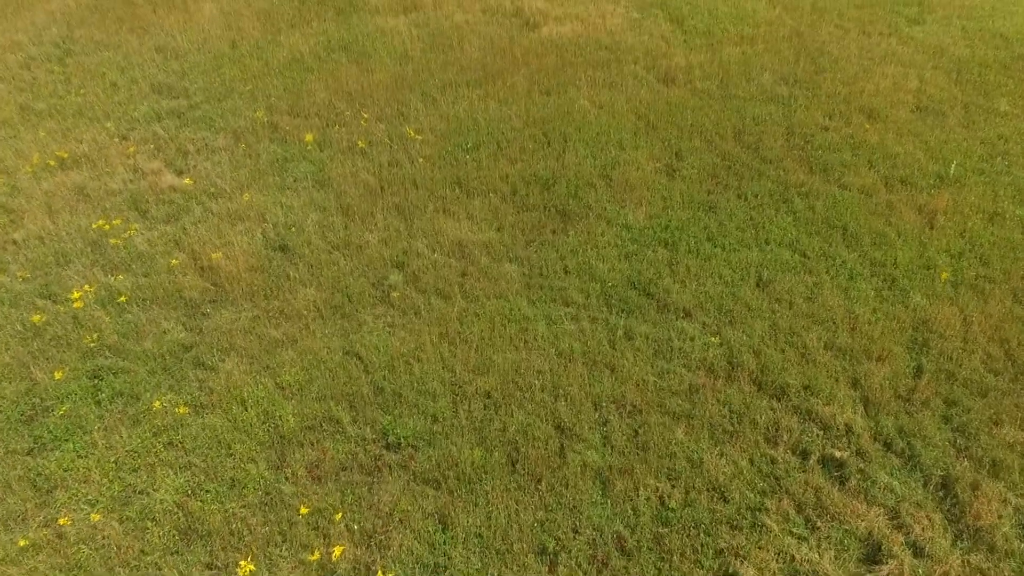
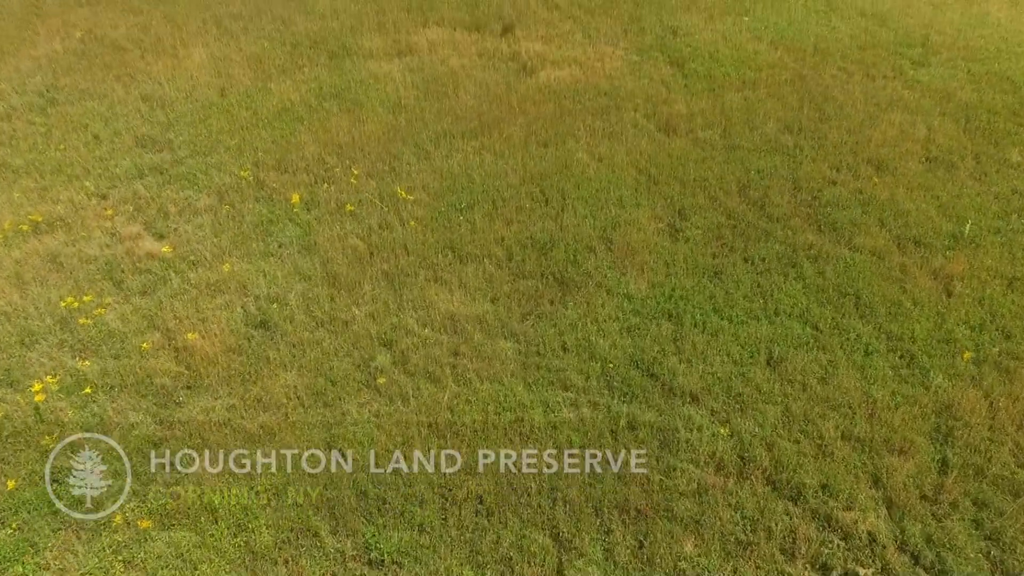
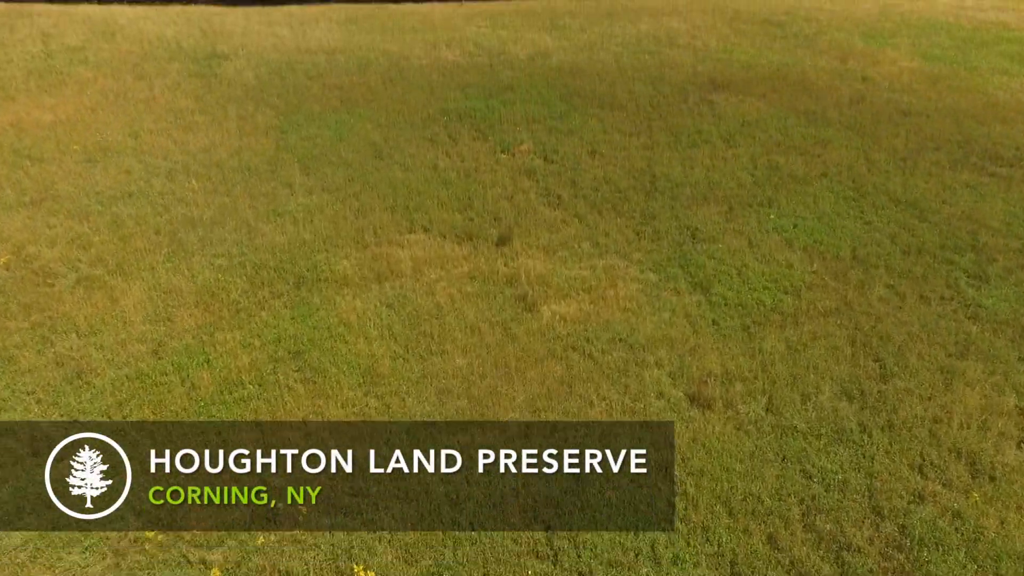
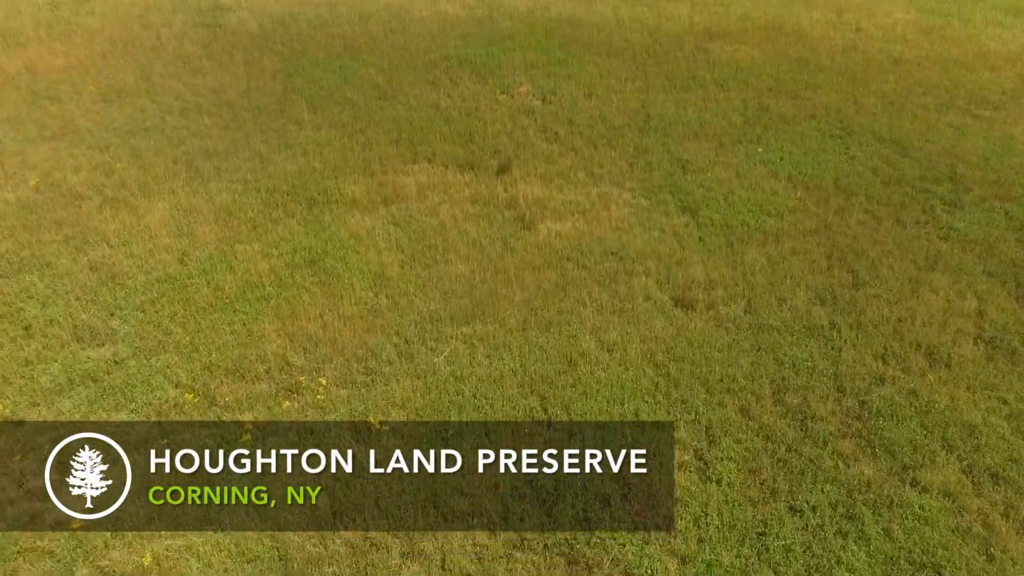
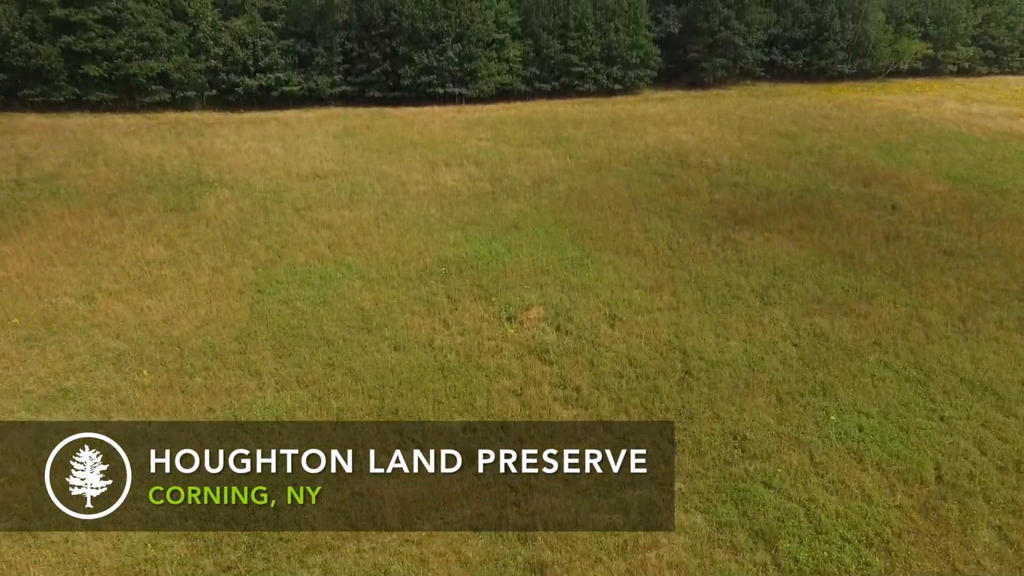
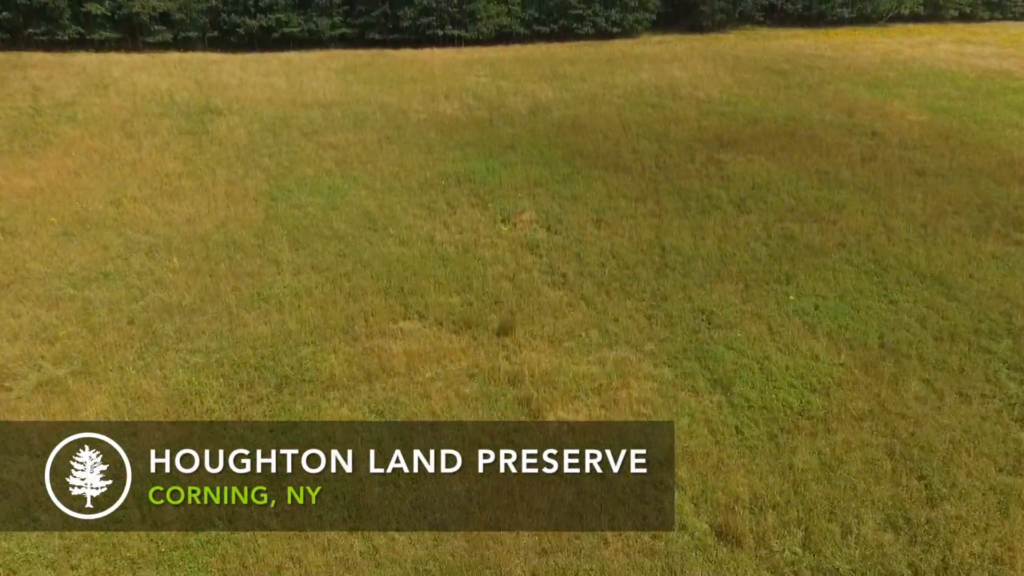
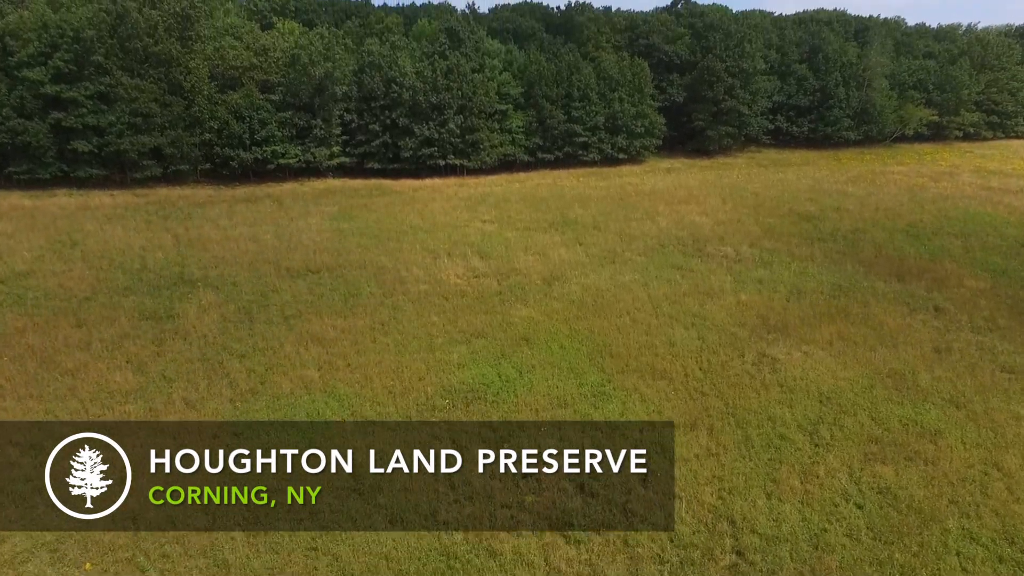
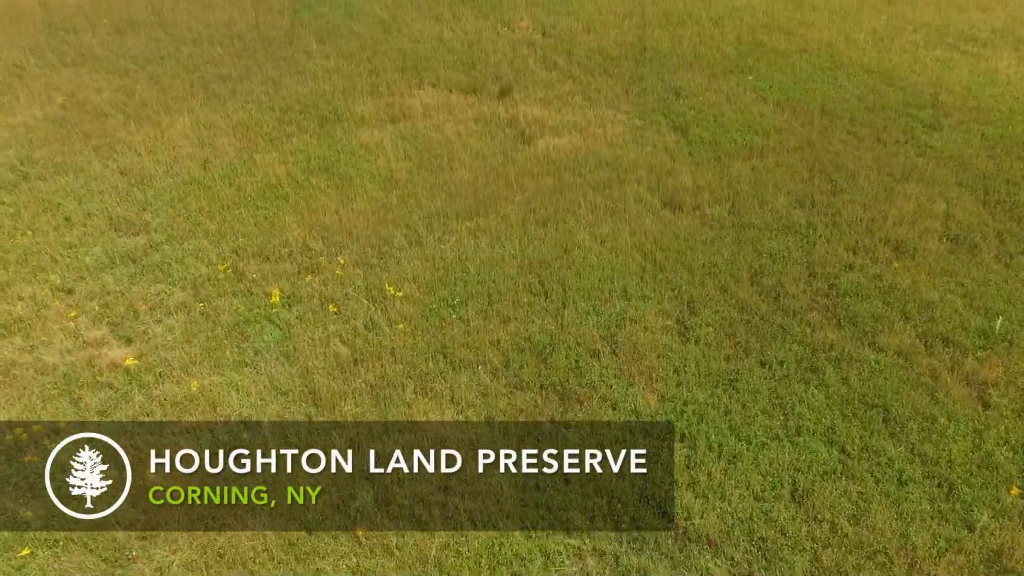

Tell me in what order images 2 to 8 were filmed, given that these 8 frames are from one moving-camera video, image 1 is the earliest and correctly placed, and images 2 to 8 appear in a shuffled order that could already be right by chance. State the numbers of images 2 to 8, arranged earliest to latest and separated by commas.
2, 8, 4, 3, 6, 5, 7
